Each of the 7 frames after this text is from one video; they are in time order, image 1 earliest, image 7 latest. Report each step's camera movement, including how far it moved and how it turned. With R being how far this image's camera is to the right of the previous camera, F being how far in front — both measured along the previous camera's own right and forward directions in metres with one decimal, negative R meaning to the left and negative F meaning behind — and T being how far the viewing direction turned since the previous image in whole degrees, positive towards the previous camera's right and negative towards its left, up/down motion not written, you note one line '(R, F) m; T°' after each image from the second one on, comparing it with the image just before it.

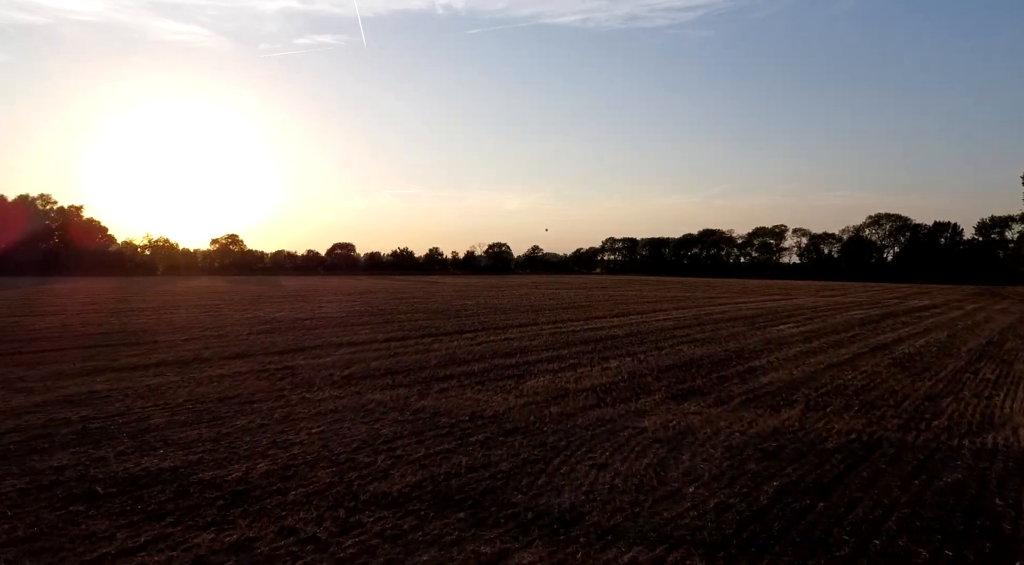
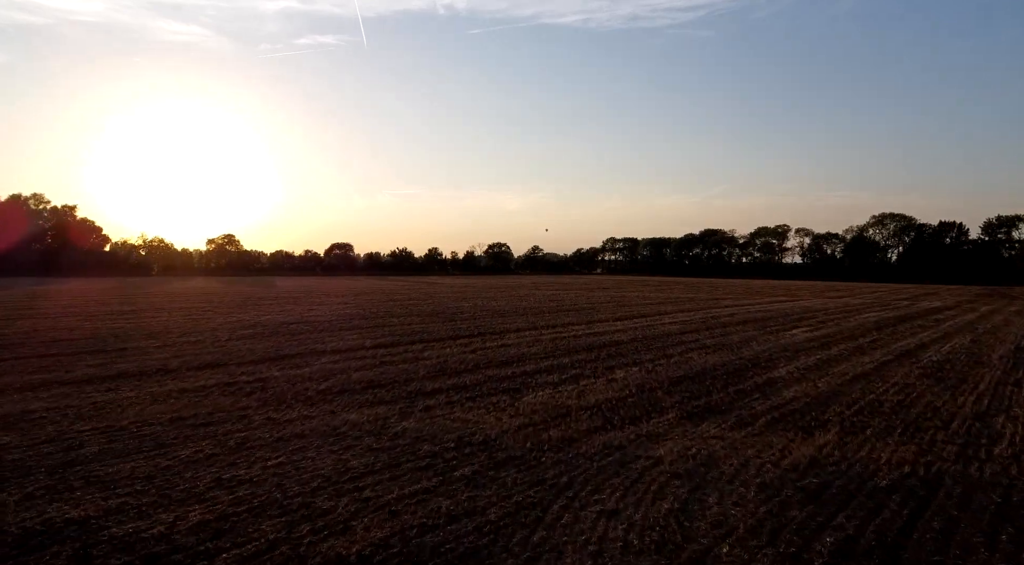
(+0.1, +1.3) m; 0°
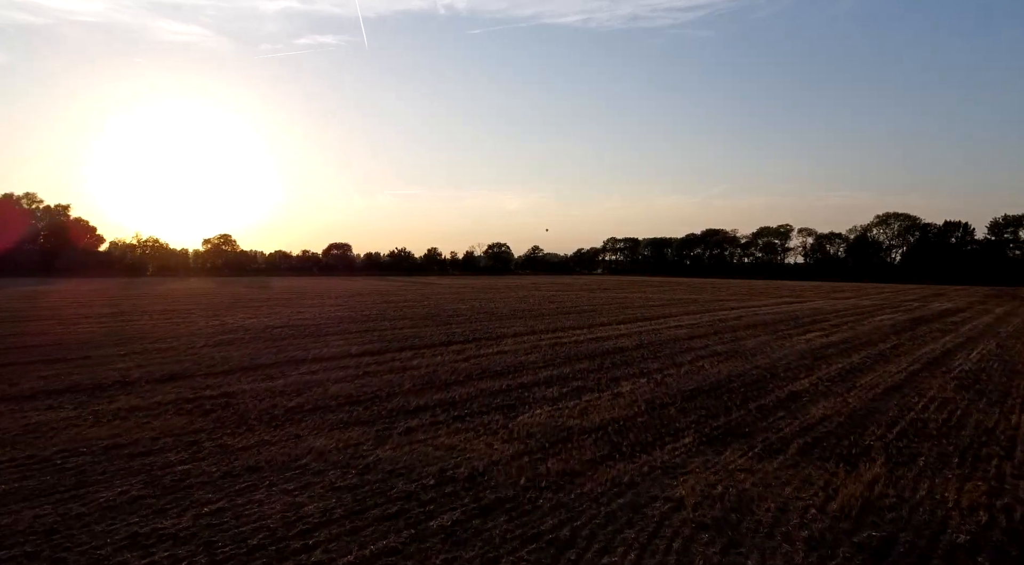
(+0.1, +1.3) m; 0°
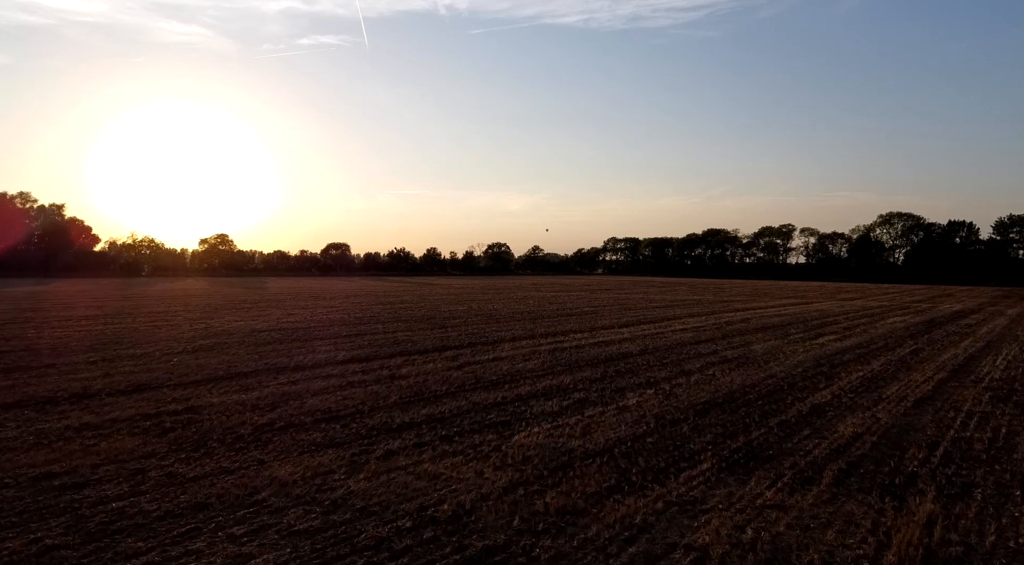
(+0.1, +1.0) m; 0°
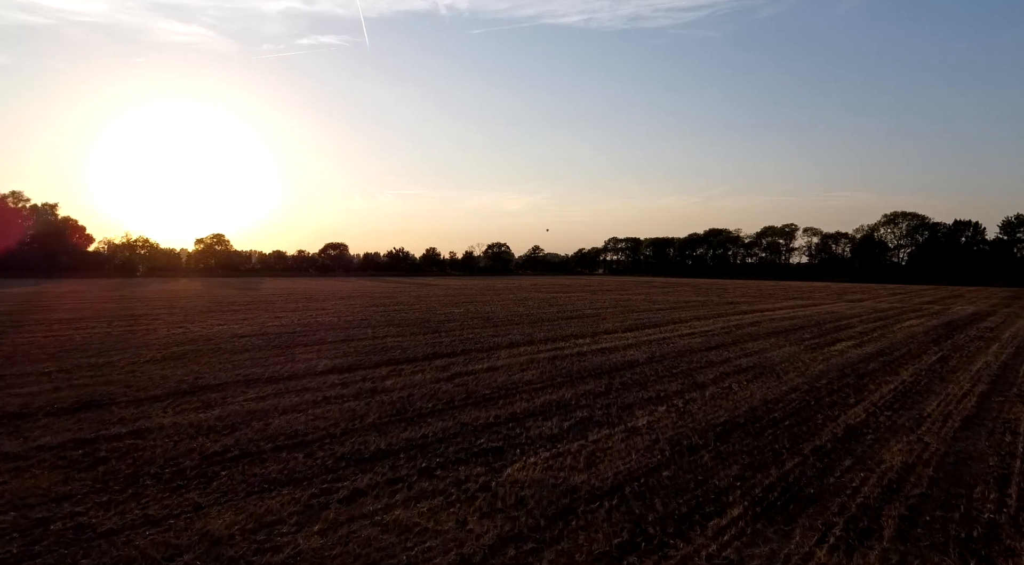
(+0.1, +1.3) m; 0°
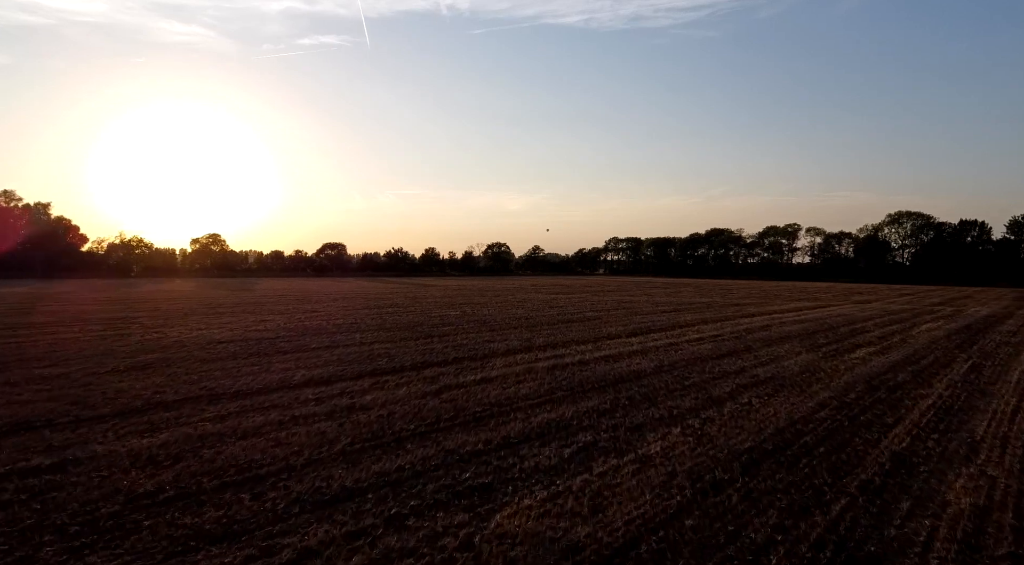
(+0.1, +1.3) m; 0°
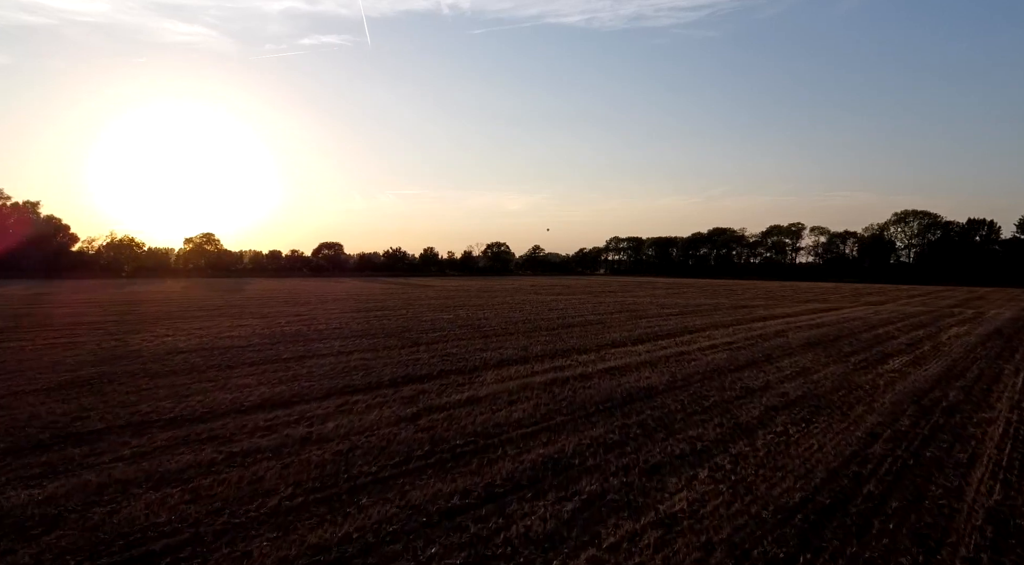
(+0.2, +1.9) m; 0°
